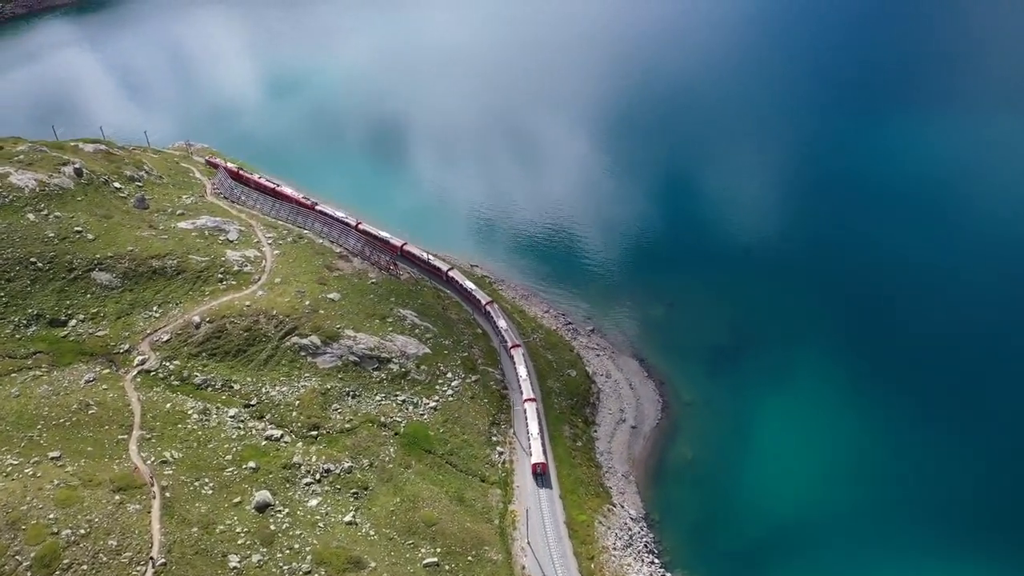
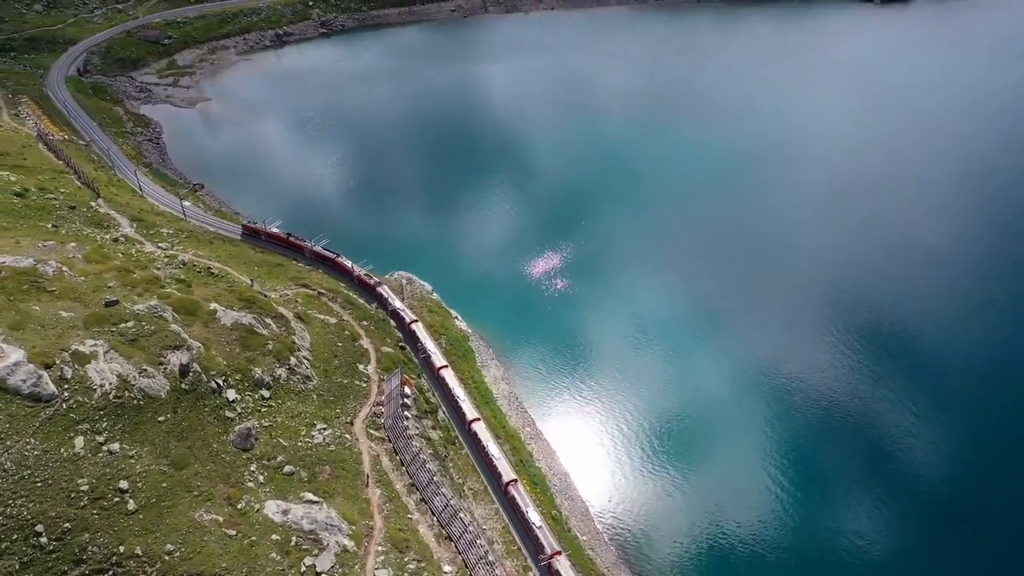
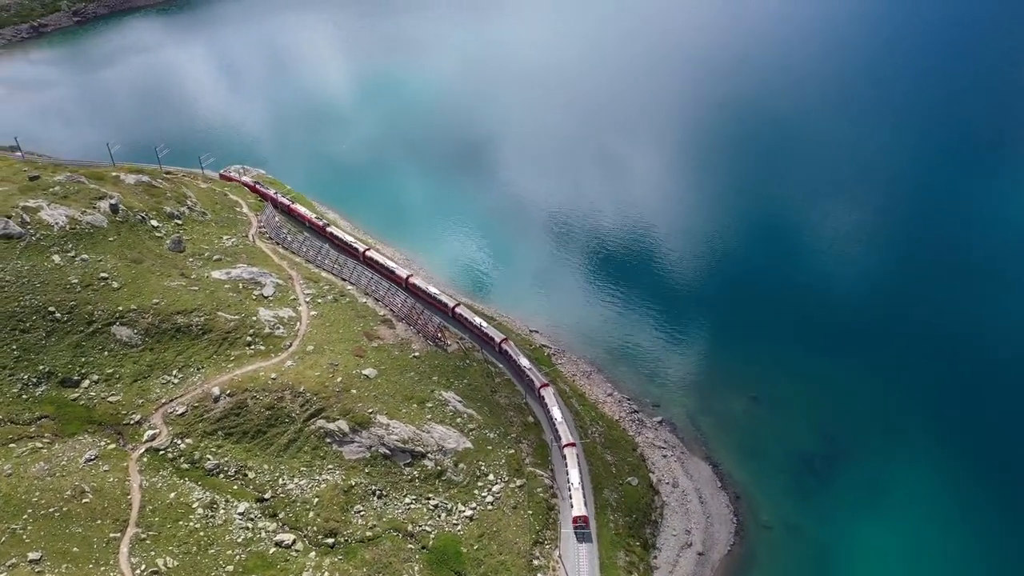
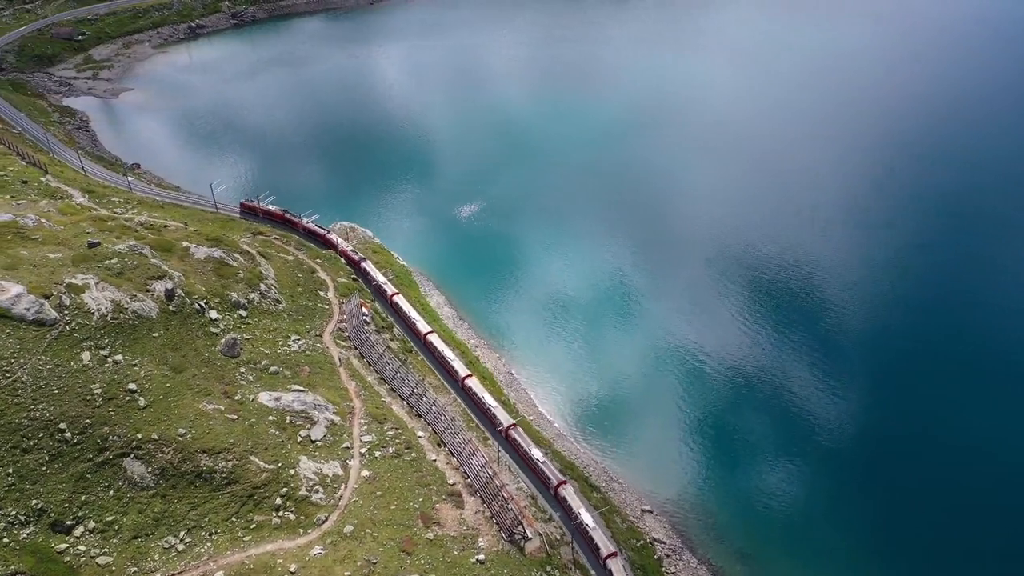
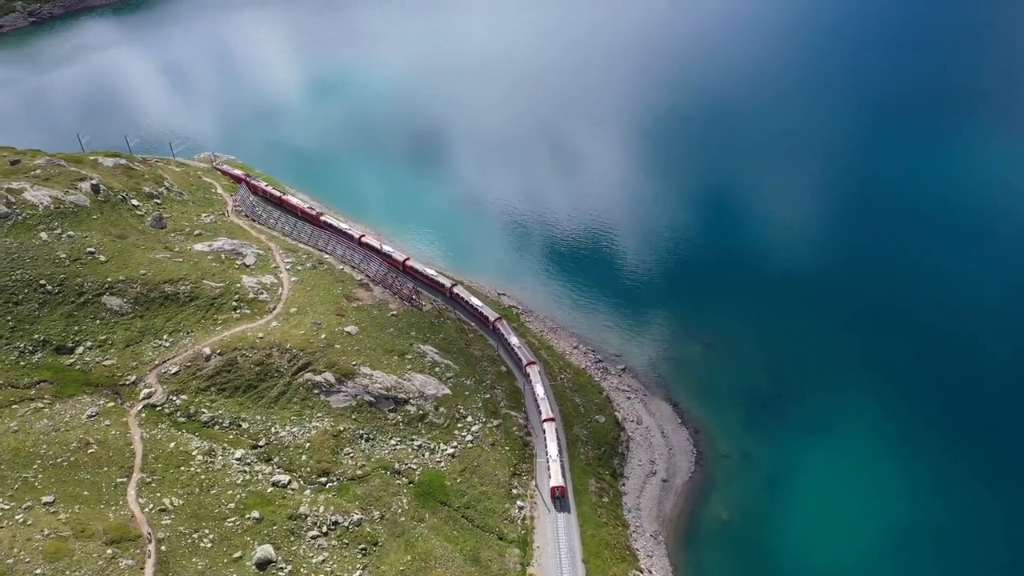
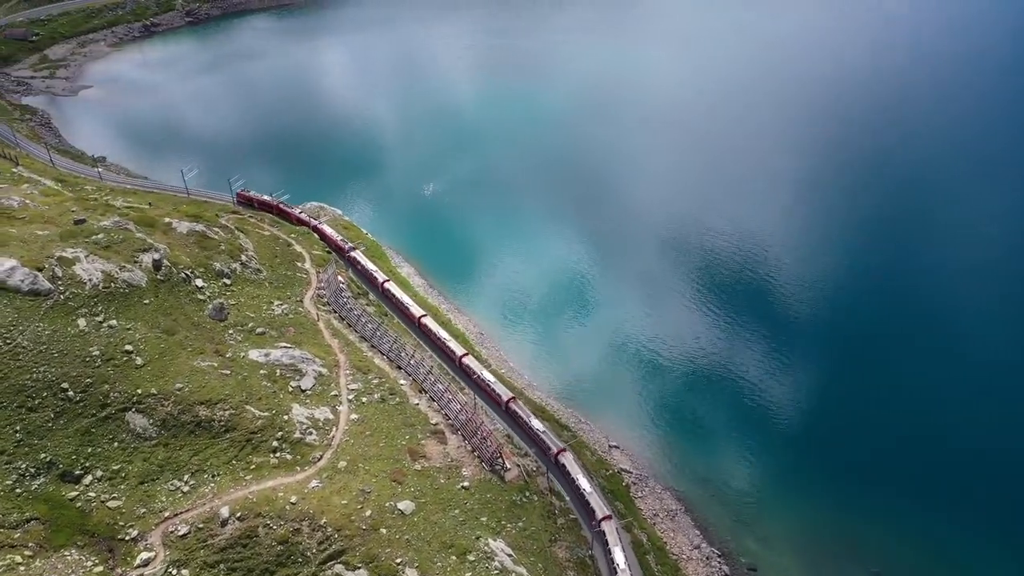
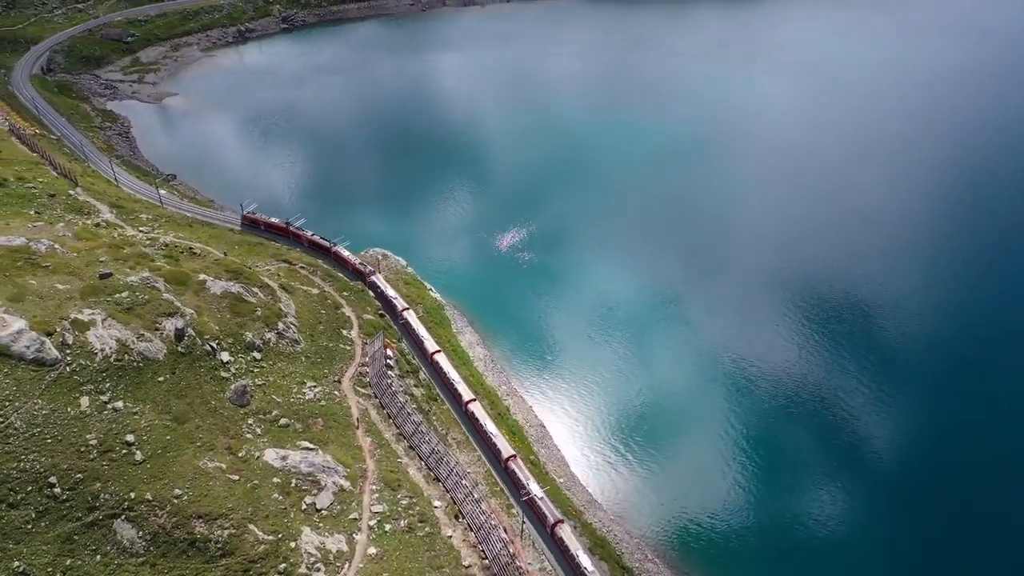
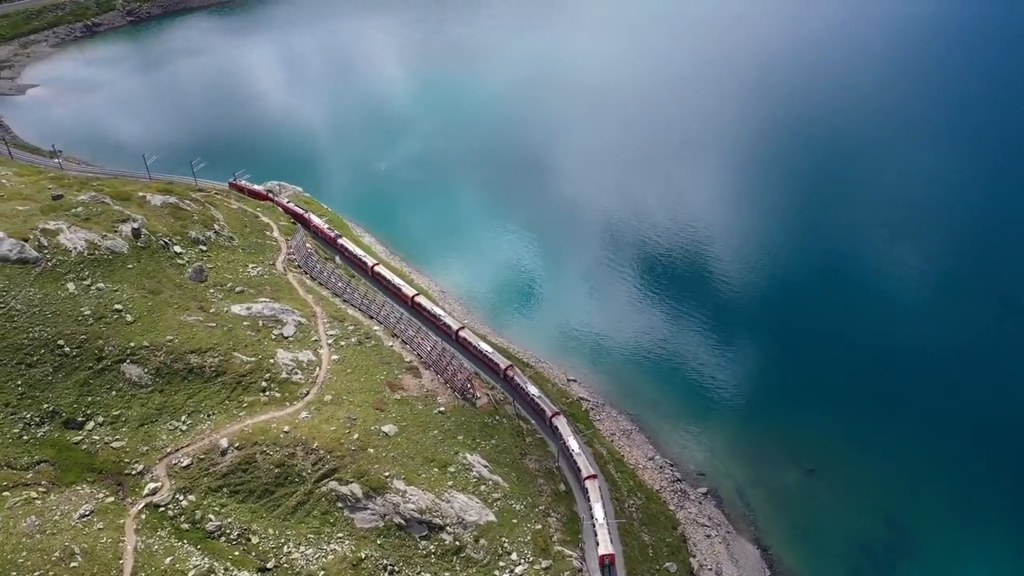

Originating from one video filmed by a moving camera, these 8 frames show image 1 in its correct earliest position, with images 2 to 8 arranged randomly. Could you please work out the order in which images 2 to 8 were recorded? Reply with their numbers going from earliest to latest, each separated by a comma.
5, 3, 8, 6, 4, 7, 2
